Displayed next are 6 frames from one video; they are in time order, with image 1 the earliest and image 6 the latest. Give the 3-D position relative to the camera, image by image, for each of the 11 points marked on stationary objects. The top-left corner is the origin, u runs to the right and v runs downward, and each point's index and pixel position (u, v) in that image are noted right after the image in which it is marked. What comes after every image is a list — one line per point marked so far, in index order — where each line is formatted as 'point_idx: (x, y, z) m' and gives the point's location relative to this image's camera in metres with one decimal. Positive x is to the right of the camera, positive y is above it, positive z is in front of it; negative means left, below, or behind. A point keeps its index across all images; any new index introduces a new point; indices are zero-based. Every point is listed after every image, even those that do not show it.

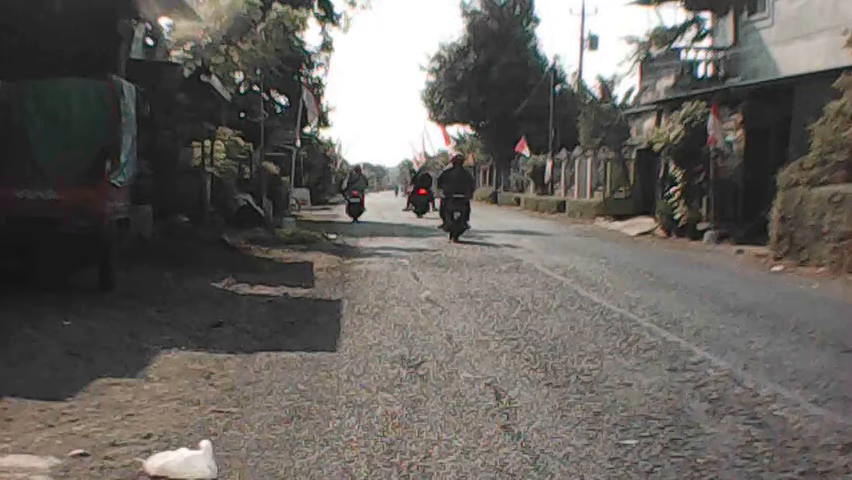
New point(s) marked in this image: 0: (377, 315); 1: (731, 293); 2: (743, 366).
0: (-0.5, -0.8, +10.4) m
1: (+3.9, -0.7, +12.6) m
2: (+2.4, -1.0, +7.6) m
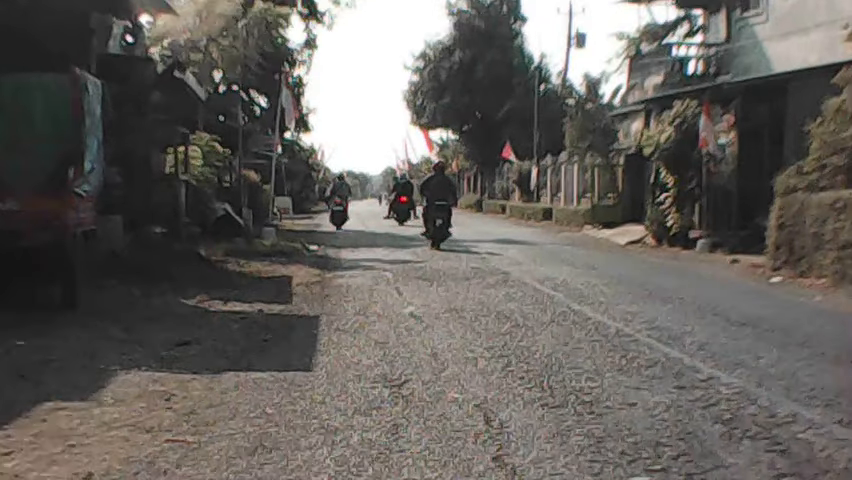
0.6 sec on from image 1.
0: (-0.7, -0.9, +9.7) m
1: (+3.7, -0.8, +12.0) m
2: (+2.3, -1.0, +7.0) m
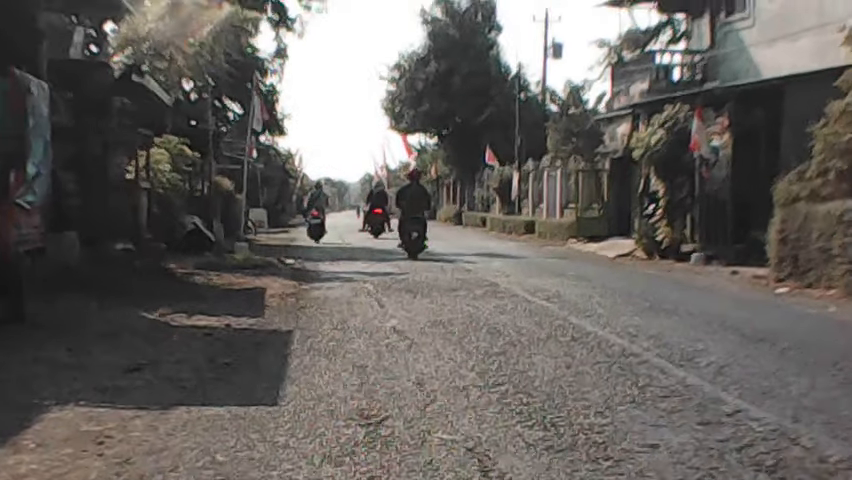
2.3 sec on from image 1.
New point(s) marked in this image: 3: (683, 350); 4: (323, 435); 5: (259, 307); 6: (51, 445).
0: (-0.8, -1.0, +8.7) m
1: (+3.5, -0.9, +11.0) m
2: (+2.2, -1.1, +6.0) m
3: (+2.3, -1.0, +8.8) m
4: (-0.6, -1.1, +5.6) m
5: (-2.1, -0.9, +12.2) m
6: (-2.1, -1.1, +5.4) m
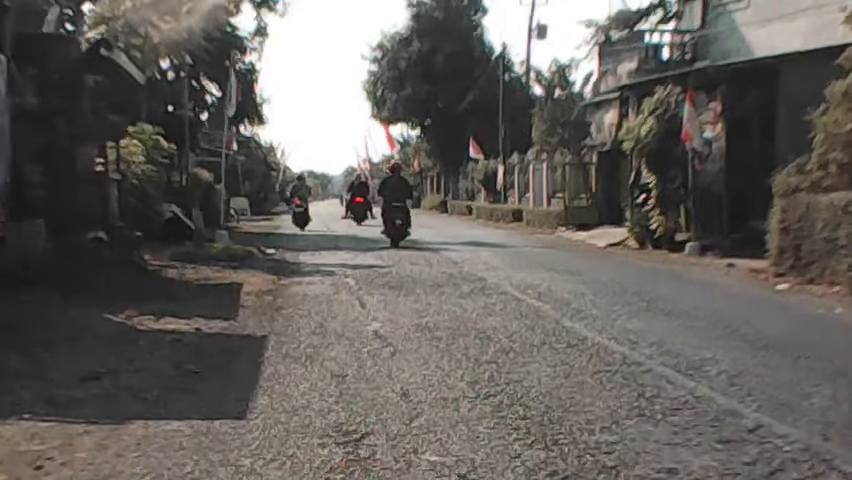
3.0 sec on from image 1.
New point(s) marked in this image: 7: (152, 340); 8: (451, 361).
0: (-0.9, -1.0, +8.0) m
1: (+3.3, -0.8, +10.4) m
2: (+2.2, -1.1, +5.4) m
3: (+2.2, -0.9, +8.1) m
4: (-0.7, -1.1, +4.9) m
5: (-2.2, -0.8, +11.5) m
6: (-2.1, -1.1, +4.7) m
7: (-2.5, -0.9, +9.0) m
8: (+0.2, -1.0, +8.0) m
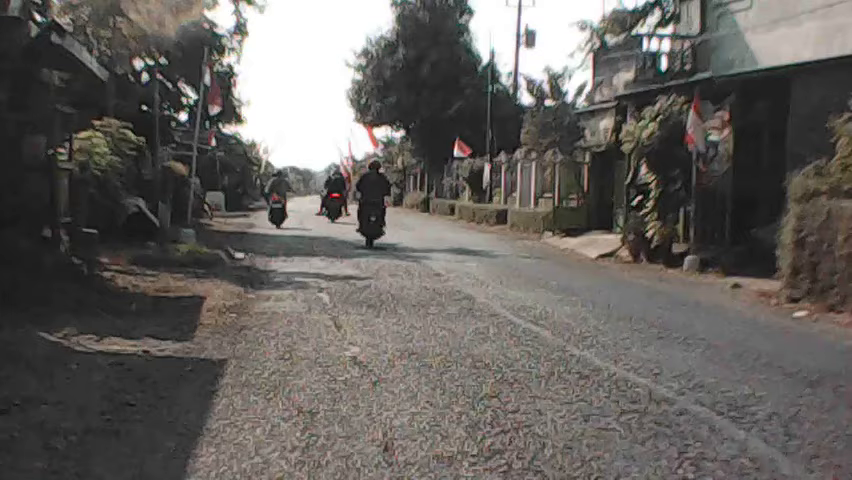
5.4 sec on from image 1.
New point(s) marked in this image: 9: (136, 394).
0: (-1.0, -1.0, +6.6) m
1: (+3.2, -1.0, +9.1) m
2: (+2.1, -1.2, +4.1) m
3: (+2.1, -1.1, +6.8) m
4: (-0.7, -1.2, +3.6) m
5: (-2.4, -0.8, +10.1) m
6: (-2.1, -1.2, +3.3) m
7: (-2.6, -1.0, +7.6) m
8: (+0.1, -1.1, +6.7) m
9: (-1.9, -1.1, +6.5) m
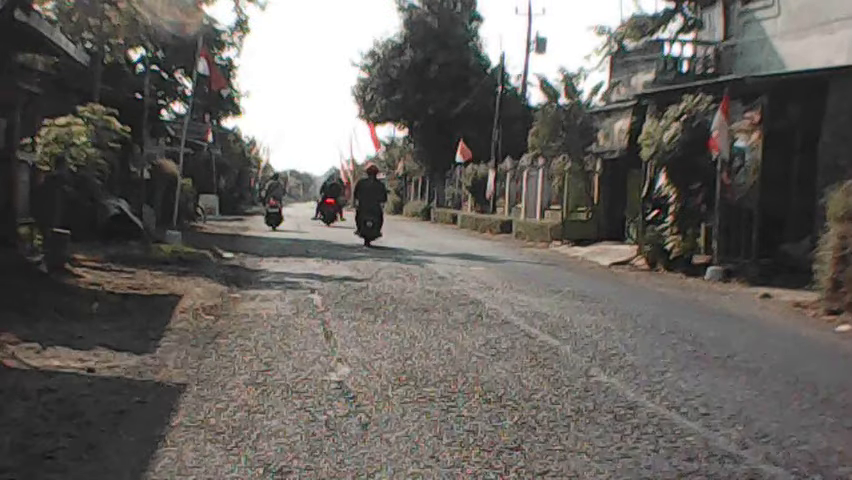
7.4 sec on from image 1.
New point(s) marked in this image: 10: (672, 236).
0: (-1.0, -1.1, +5.3) m
1: (+3.2, -1.1, +7.8) m
2: (+2.1, -1.3, +2.8) m
3: (+2.1, -1.2, +5.5) m
4: (-0.7, -1.2, +2.3) m
5: (-2.4, -0.8, +8.8) m
6: (-2.1, -1.2, +2.0) m
7: (-2.6, -0.9, +6.3) m
8: (+0.1, -1.1, +5.4) m
9: (-1.9, -1.0, +5.2) m
10: (+4.5, +0.1, +17.9) m
